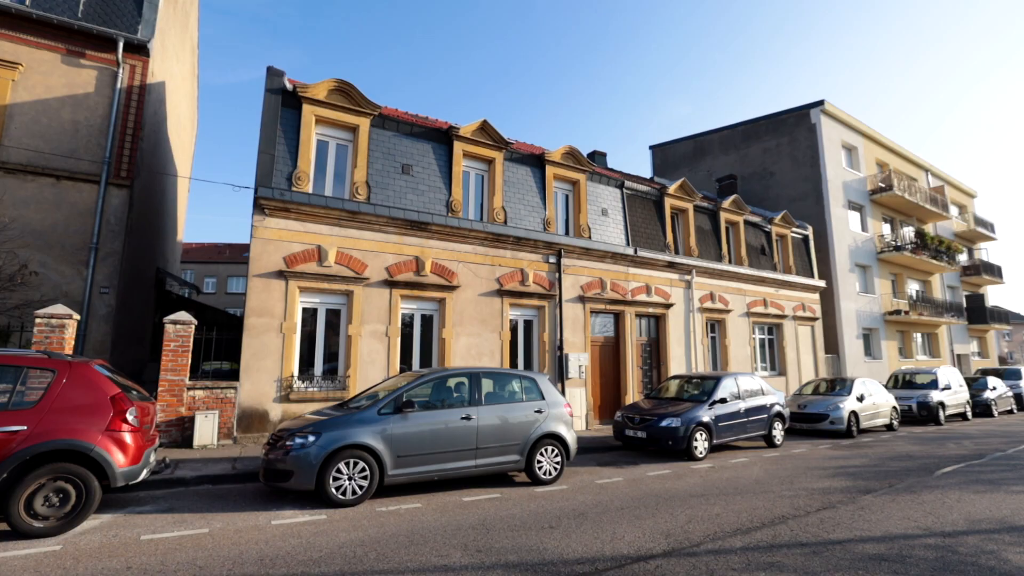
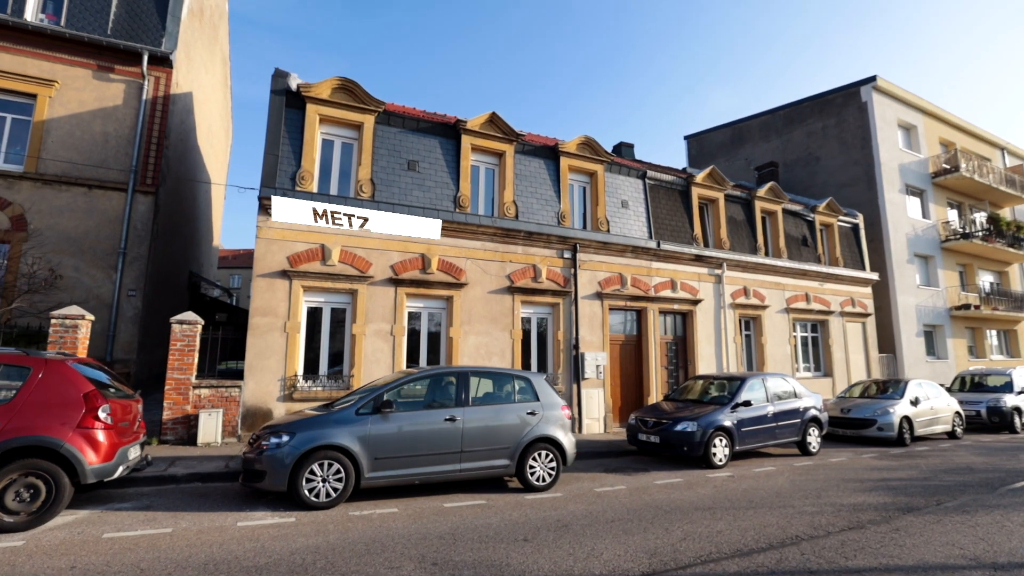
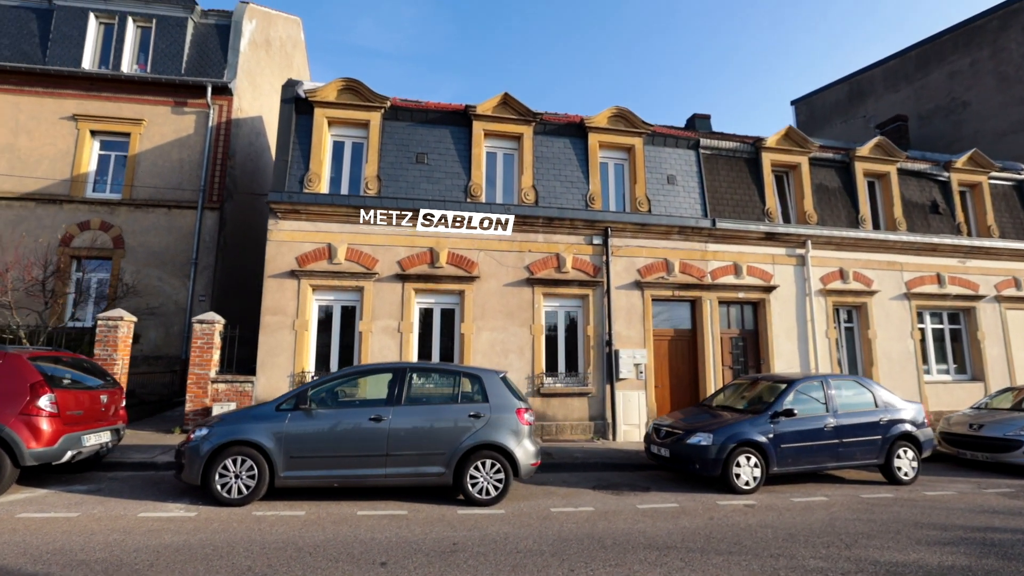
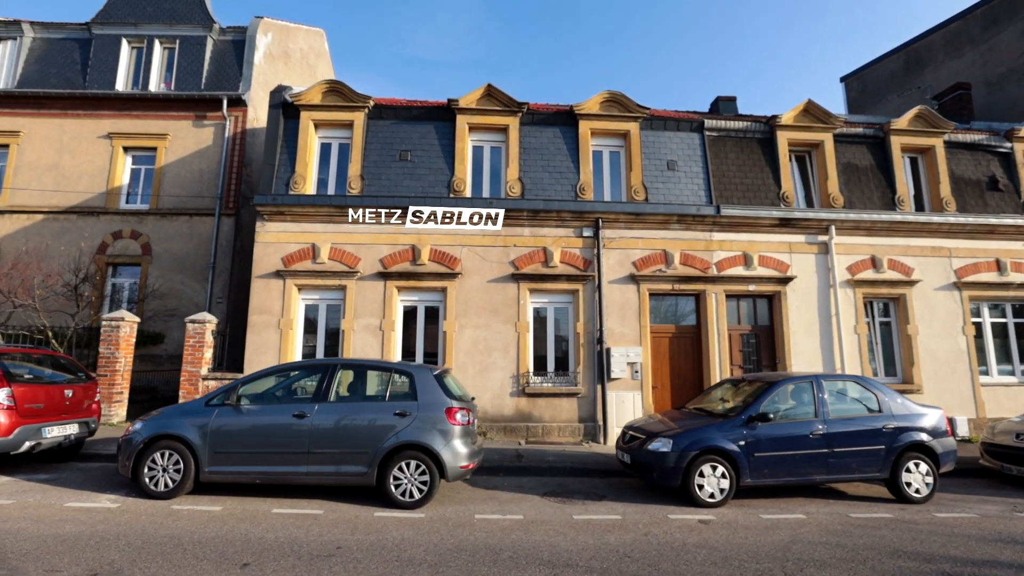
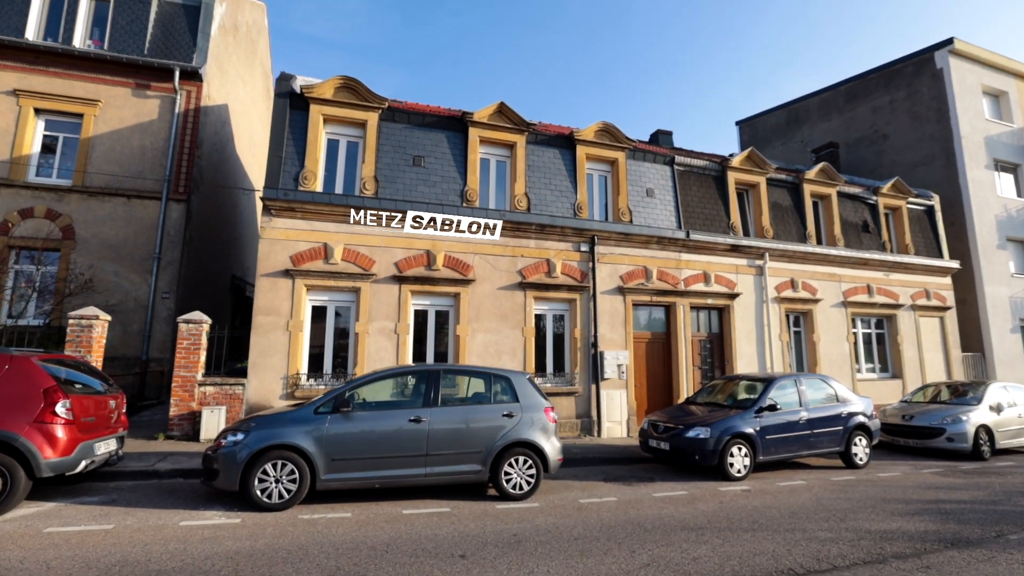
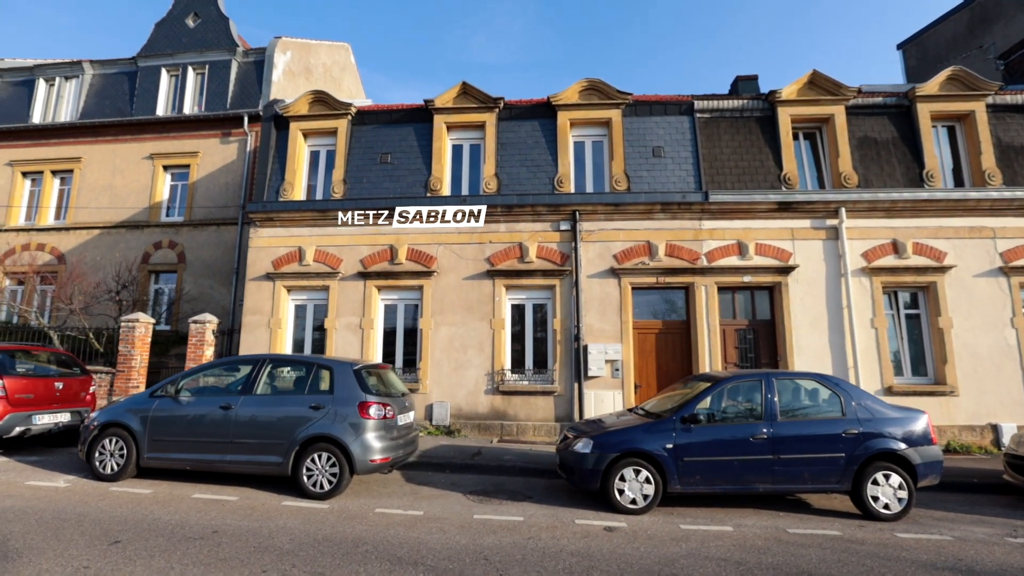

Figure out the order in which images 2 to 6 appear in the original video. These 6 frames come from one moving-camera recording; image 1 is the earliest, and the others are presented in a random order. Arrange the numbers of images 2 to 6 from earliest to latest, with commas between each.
2, 5, 3, 4, 6
